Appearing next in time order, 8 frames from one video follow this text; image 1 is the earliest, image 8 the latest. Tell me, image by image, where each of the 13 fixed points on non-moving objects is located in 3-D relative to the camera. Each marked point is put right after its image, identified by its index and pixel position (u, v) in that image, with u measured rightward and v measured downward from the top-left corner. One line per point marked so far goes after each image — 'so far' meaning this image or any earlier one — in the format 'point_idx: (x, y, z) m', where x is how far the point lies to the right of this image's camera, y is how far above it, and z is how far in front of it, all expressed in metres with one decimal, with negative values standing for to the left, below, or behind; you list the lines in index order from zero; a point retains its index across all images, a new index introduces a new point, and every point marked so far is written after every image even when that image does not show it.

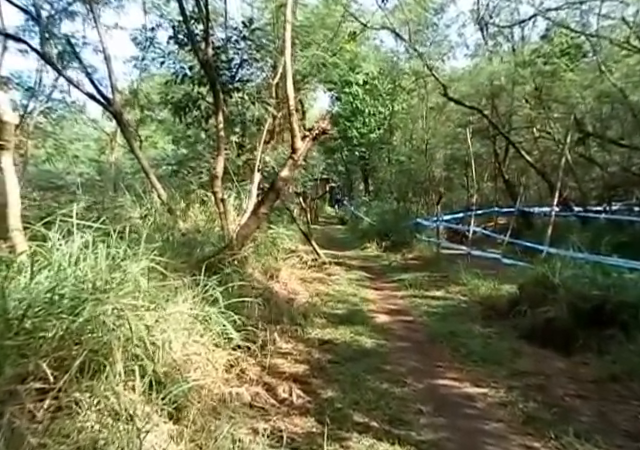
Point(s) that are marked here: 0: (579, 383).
0: (+2.3, -1.4, +5.4) m
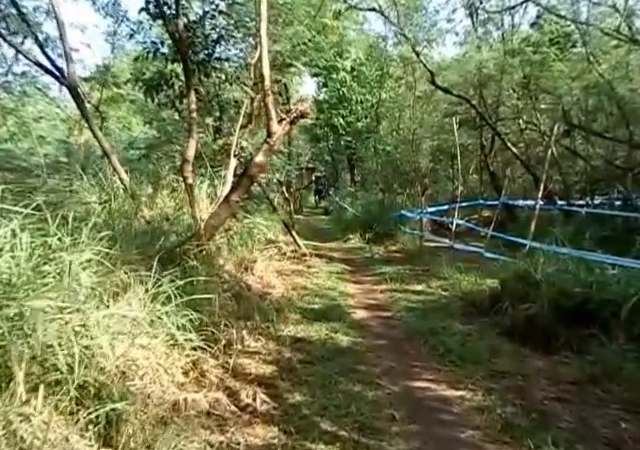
0: (+2.0, -1.4, +5.1) m
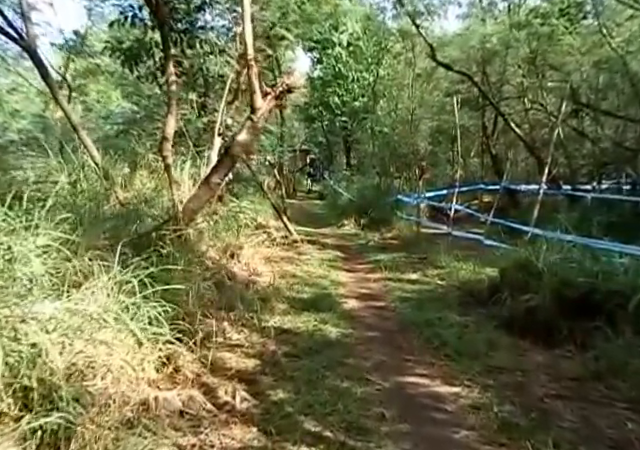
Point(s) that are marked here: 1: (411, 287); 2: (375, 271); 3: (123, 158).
0: (+1.9, -1.2, +4.8) m
1: (+1.1, -0.8, +7.6) m
2: (+0.7, -0.7, +8.6) m
3: (-2.3, +0.8, +7.1) m
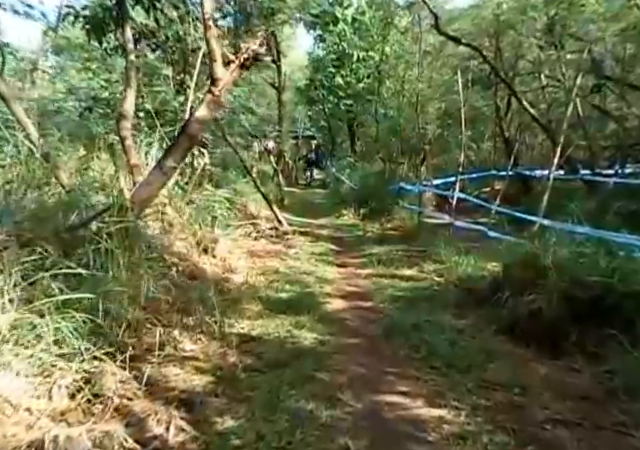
0: (+1.7, -1.2, +4.0) m
1: (+0.9, -0.7, +6.8) m
2: (+0.6, -0.5, +7.9) m
3: (-2.5, +0.9, +6.4) m
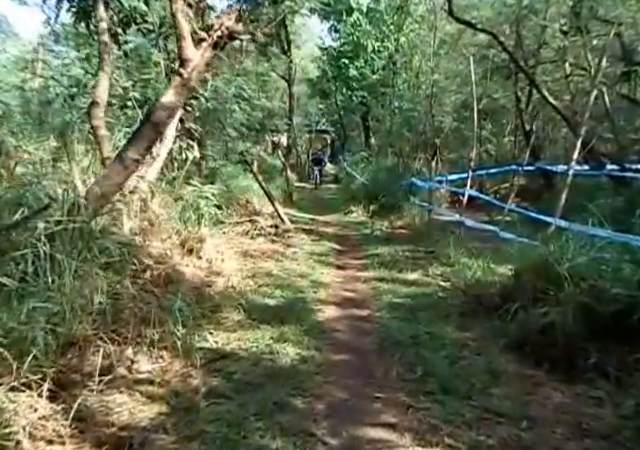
0: (+1.5, -1.2, +3.4) m
1: (+0.9, -0.7, +6.2) m
2: (+0.5, -0.5, +7.2) m
3: (-2.6, +0.9, +5.9) m
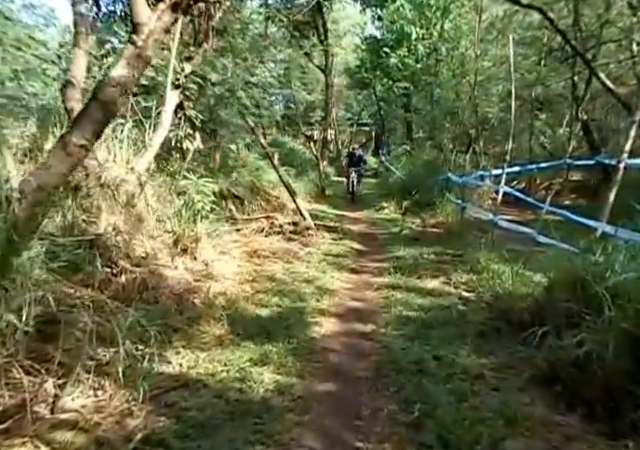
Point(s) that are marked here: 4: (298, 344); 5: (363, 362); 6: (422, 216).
0: (+1.2, -1.2, +2.4) m
1: (+0.9, -0.7, +5.3) m
2: (+0.7, -0.5, +6.4) m
3: (-2.6, +0.9, +5.3) m
4: (-0.2, -0.9, +4.4) m
5: (+0.3, -0.9, +4.1) m
6: (+1.8, +0.2, +10.3) m
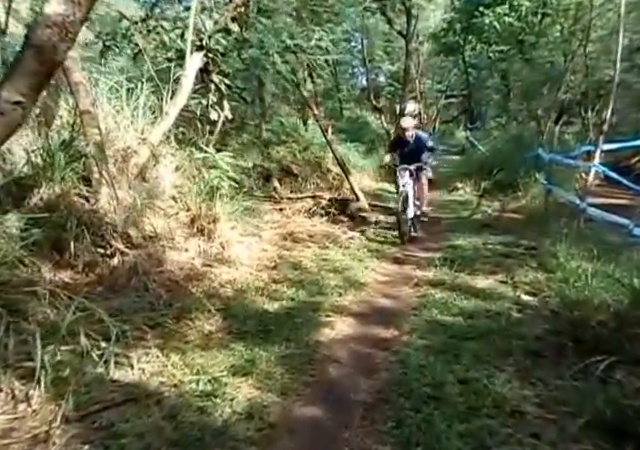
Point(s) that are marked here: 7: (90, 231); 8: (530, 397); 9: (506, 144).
0: (+0.9, -1.2, +1.5) m
1: (+1.0, -0.6, +4.3) m
2: (+1.0, -0.4, +5.4) m
3: (-2.3, +1.1, +4.8) m
4: (-0.1, -0.8, +3.6) m
5: (+0.3, -0.9, +3.3) m
6: (+2.7, +0.4, +9.1) m
7: (-1.7, 0.0, +4.5) m
8: (+1.1, -0.8, +3.0) m
9: (+3.6, +1.6, +11.8) m
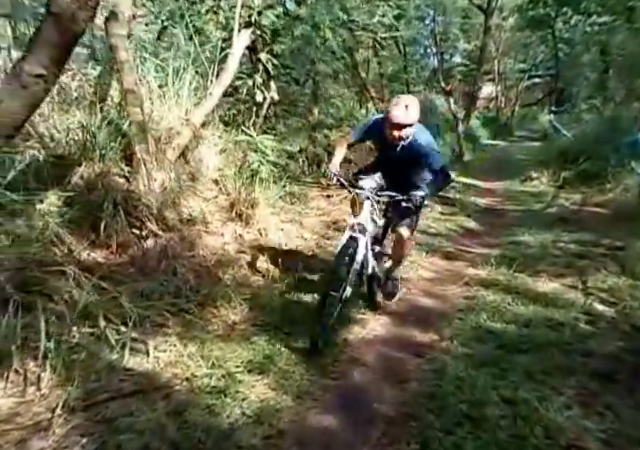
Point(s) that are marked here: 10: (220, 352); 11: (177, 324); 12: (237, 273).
0: (+0.8, -1.3, +1.2) m
1: (+1.3, -0.6, +3.9) m
2: (+1.3, -0.3, +5.1) m
3: (-2.0, +1.3, +4.7) m
4: (0.0, -0.7, +3.4) m
5: (+0.4, -0.8, +3.0) m
6: (+3.5, +0.5, +8.5) m
7: (-1.4, +0.1, +4.4) m
8: (+1.1, -0.9, +2.7) m
9: (+4.7, +1.6, +11.0) m
10: (-0.5, -0.7, +3.3) m
11: (-0.8, -0.6, +3.5) m
12: (-0.6, -0.3, +4.3) m
